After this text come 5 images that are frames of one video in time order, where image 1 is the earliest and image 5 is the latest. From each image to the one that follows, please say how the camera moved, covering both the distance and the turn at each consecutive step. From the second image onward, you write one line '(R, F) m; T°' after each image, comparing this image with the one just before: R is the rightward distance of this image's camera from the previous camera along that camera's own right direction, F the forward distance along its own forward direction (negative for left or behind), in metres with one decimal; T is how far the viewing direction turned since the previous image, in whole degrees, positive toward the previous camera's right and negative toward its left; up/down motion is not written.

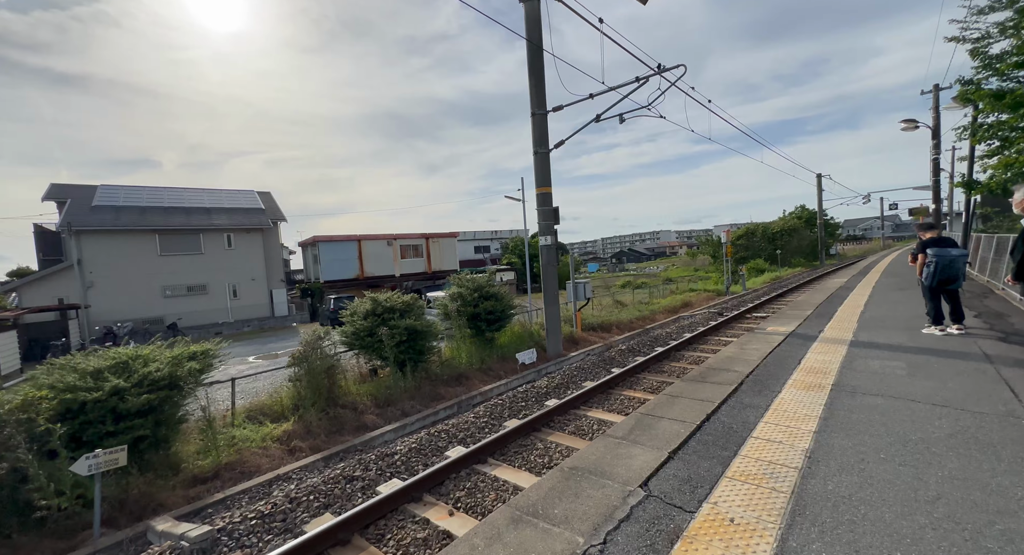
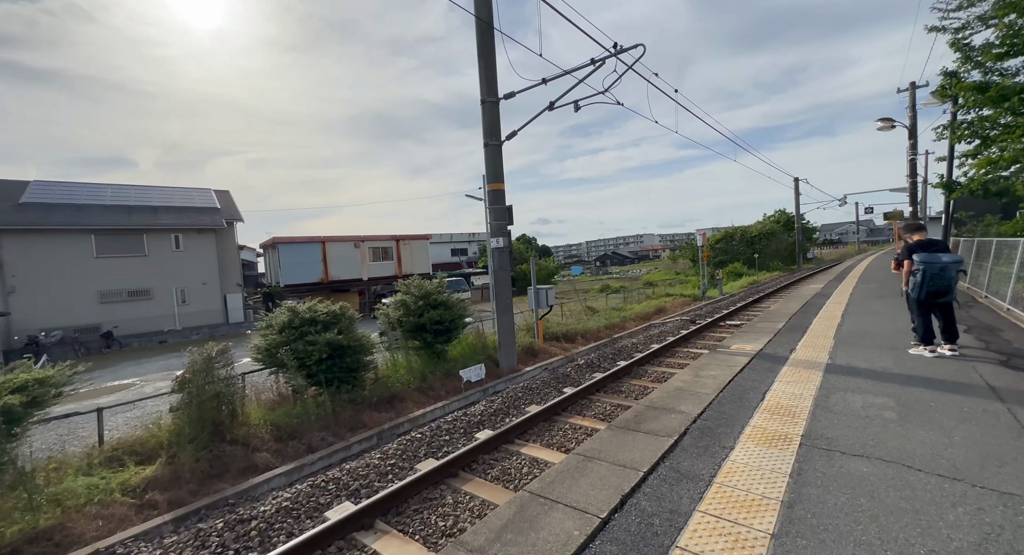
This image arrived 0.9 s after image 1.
(+0.7, +0.9) m; +2°
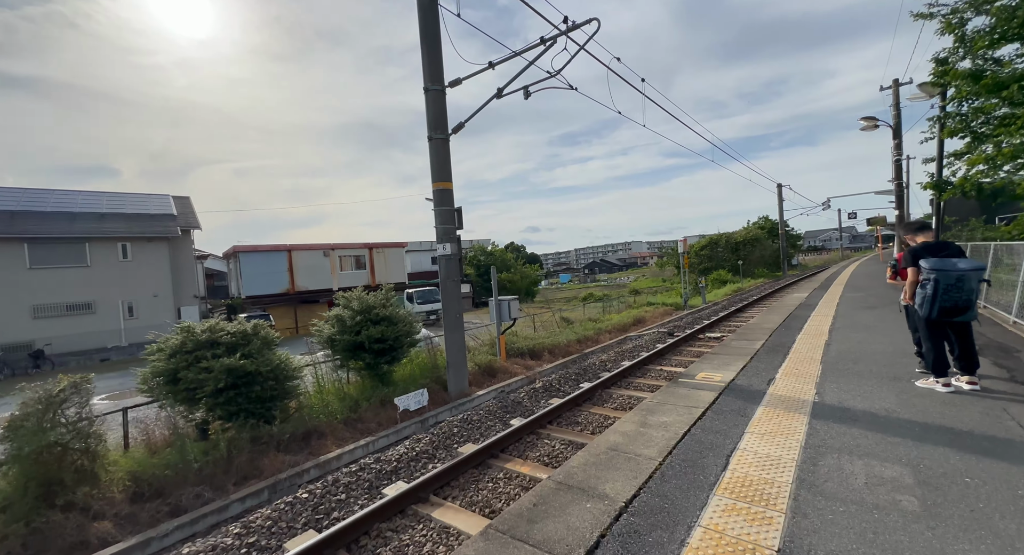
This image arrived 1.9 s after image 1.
(+0.7, +1.0) m; +1°
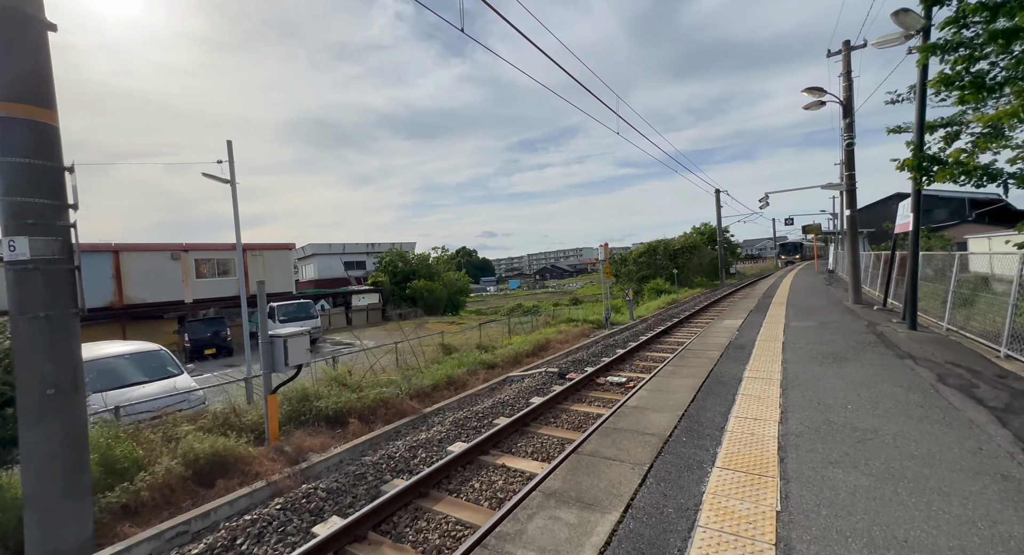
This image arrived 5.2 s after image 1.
(+2.4, +3.5) m; +6°
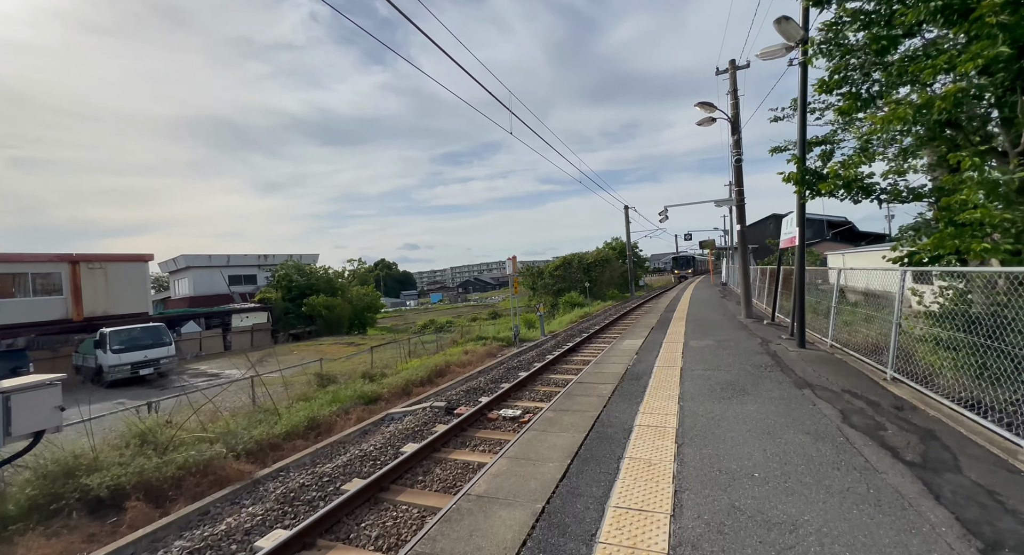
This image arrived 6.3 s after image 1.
(+0.8, +1.1) m; +10°
